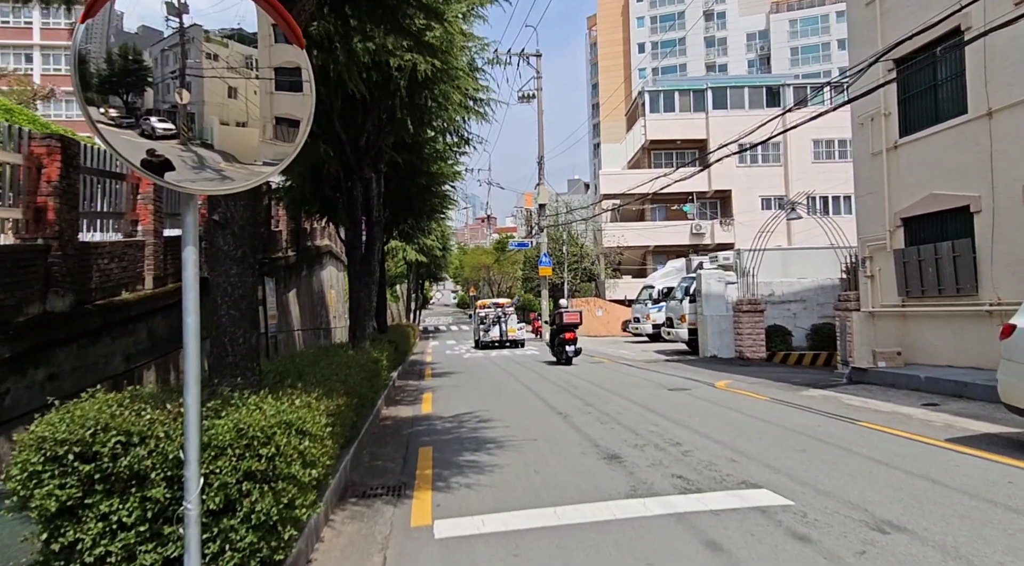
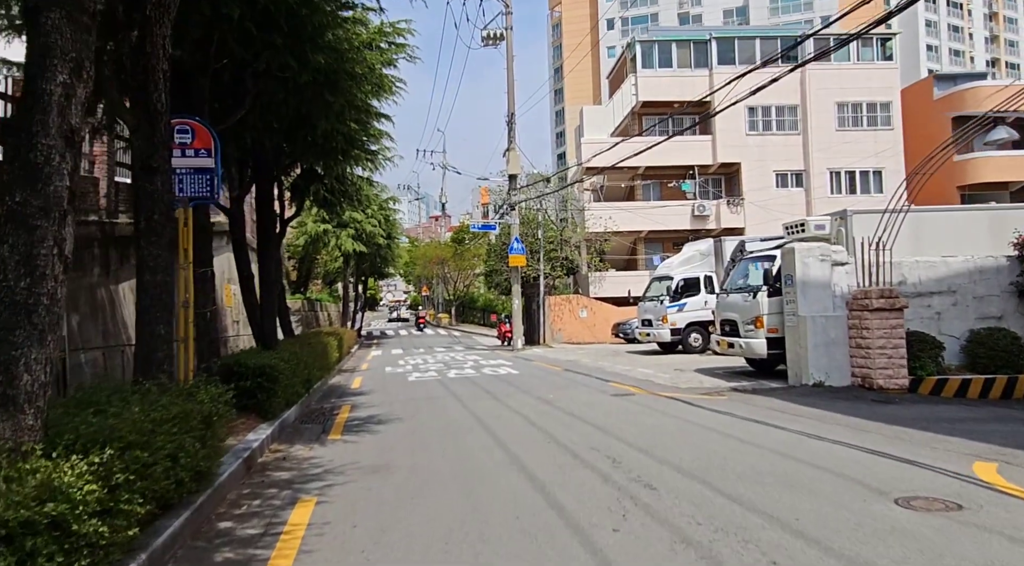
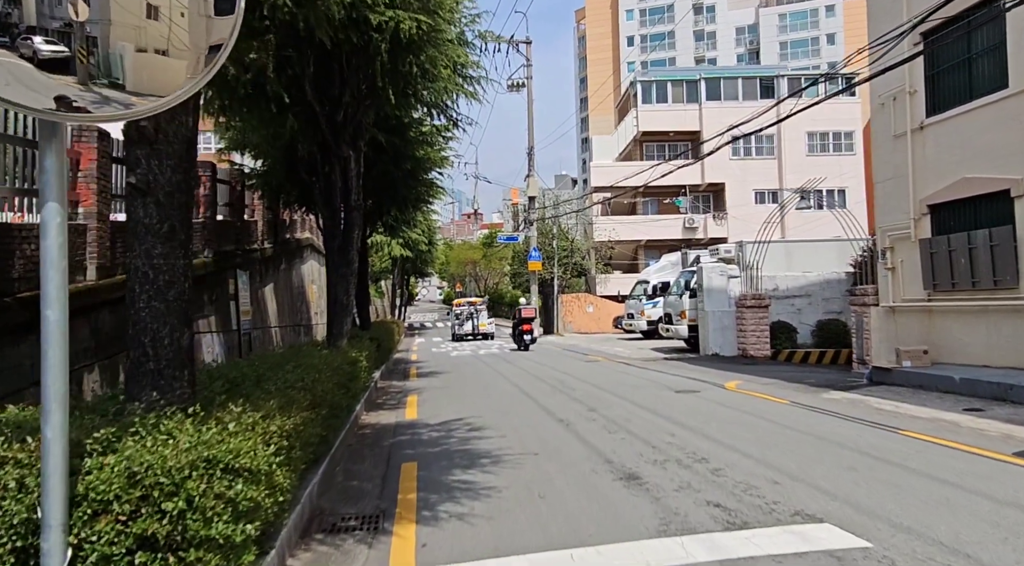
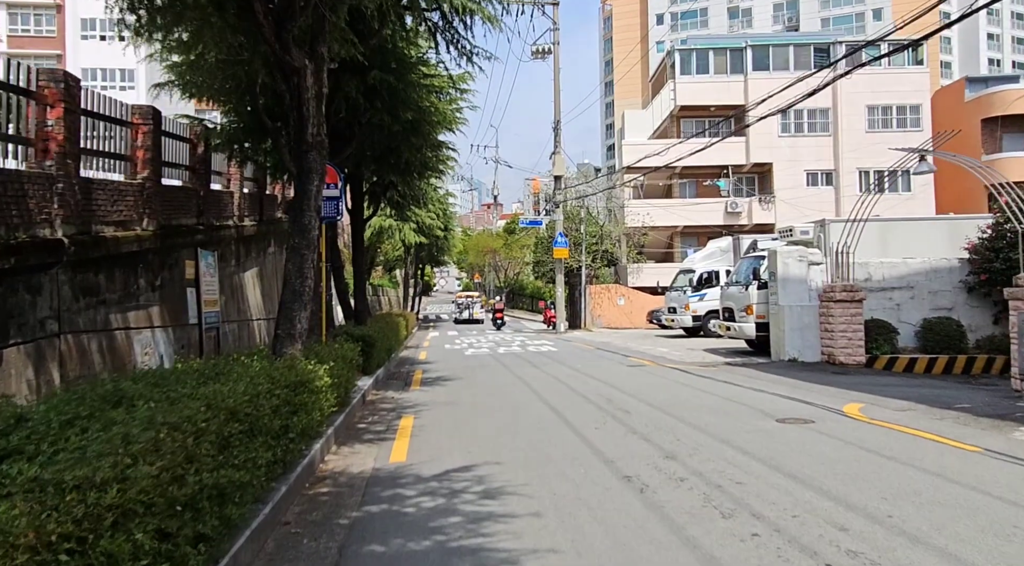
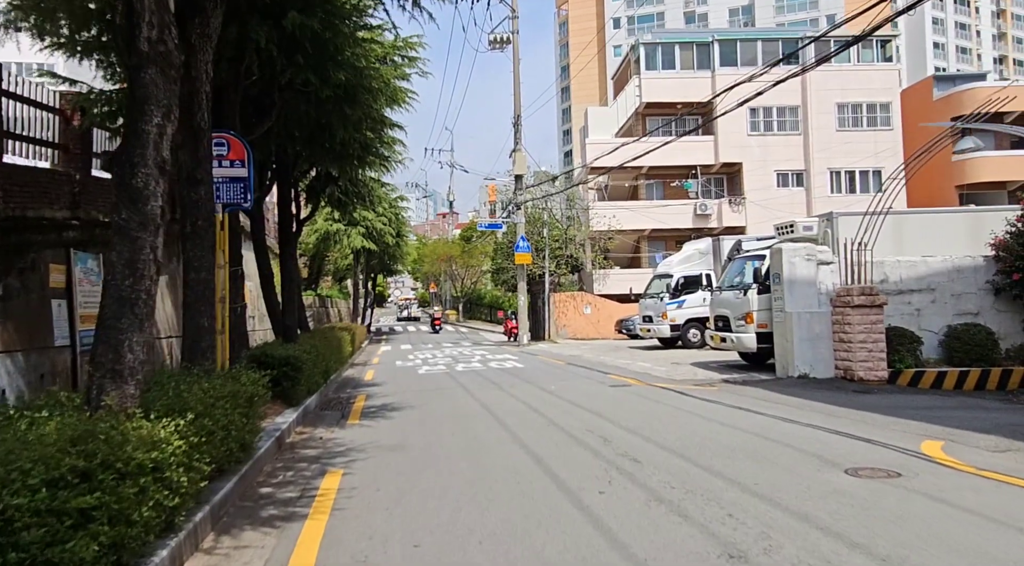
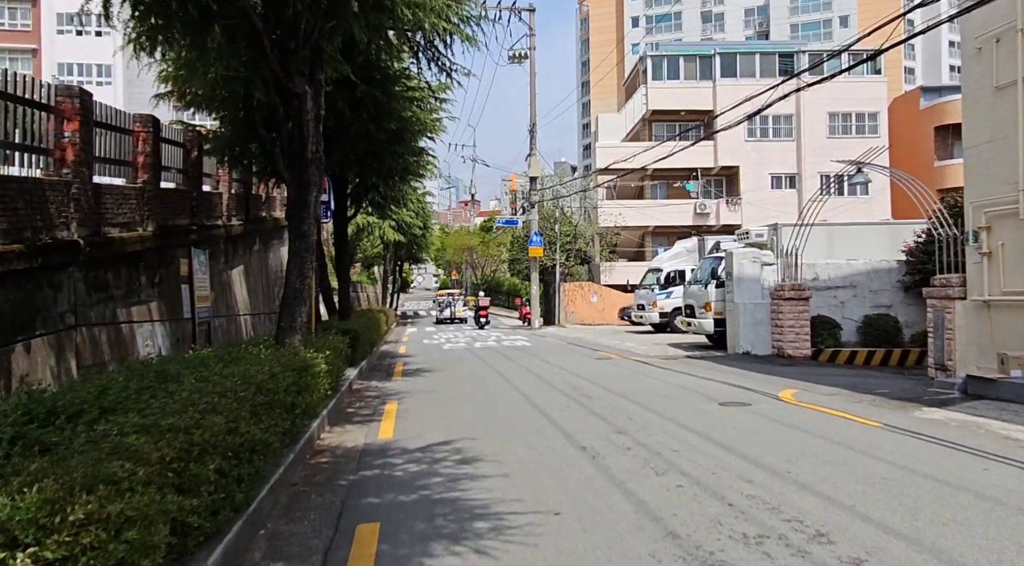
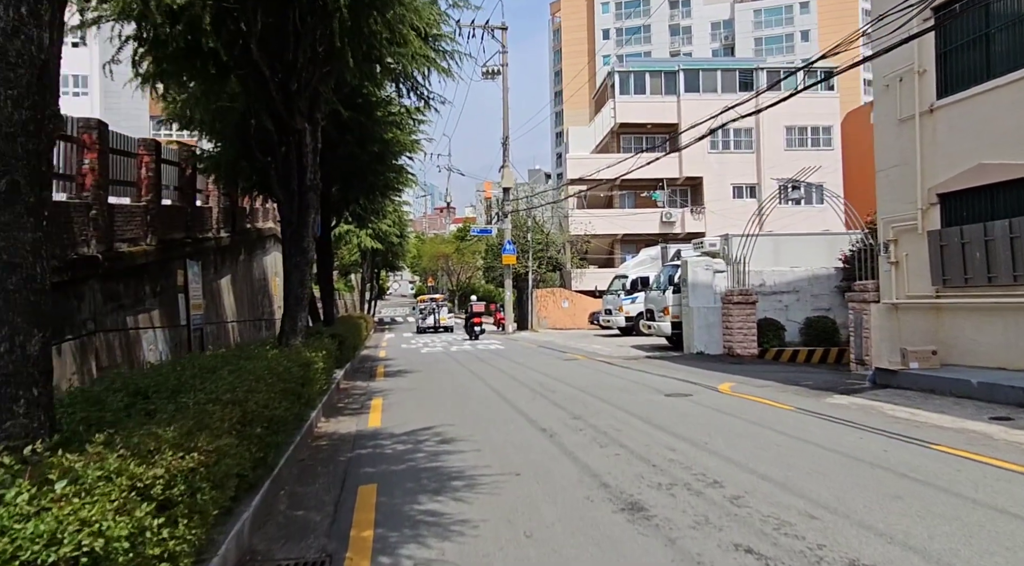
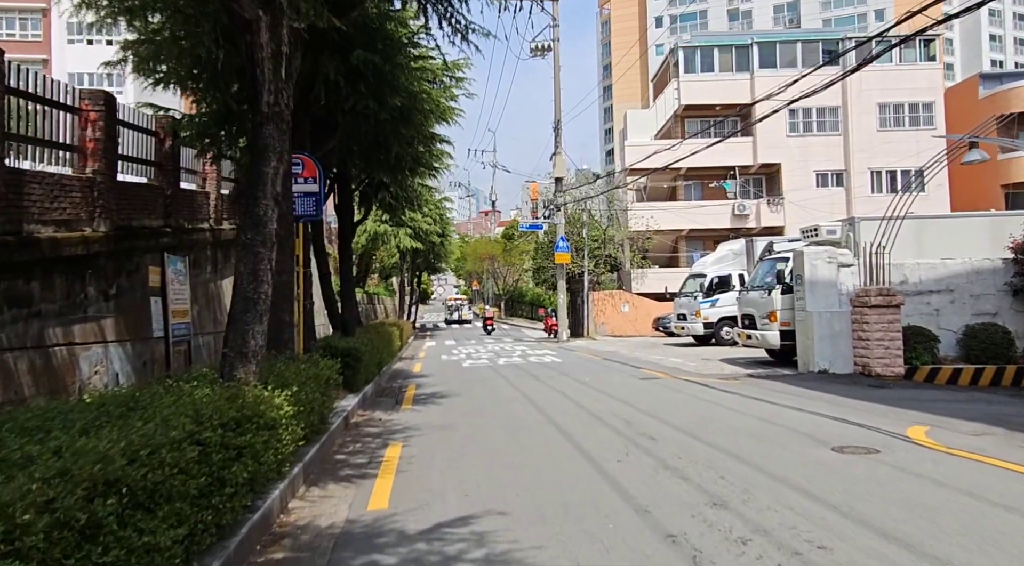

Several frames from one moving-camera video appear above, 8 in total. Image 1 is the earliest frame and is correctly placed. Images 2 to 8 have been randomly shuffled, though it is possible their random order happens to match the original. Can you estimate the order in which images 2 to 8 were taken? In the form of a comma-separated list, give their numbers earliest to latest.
3, 7, 6, 4, 8, 5, 2
